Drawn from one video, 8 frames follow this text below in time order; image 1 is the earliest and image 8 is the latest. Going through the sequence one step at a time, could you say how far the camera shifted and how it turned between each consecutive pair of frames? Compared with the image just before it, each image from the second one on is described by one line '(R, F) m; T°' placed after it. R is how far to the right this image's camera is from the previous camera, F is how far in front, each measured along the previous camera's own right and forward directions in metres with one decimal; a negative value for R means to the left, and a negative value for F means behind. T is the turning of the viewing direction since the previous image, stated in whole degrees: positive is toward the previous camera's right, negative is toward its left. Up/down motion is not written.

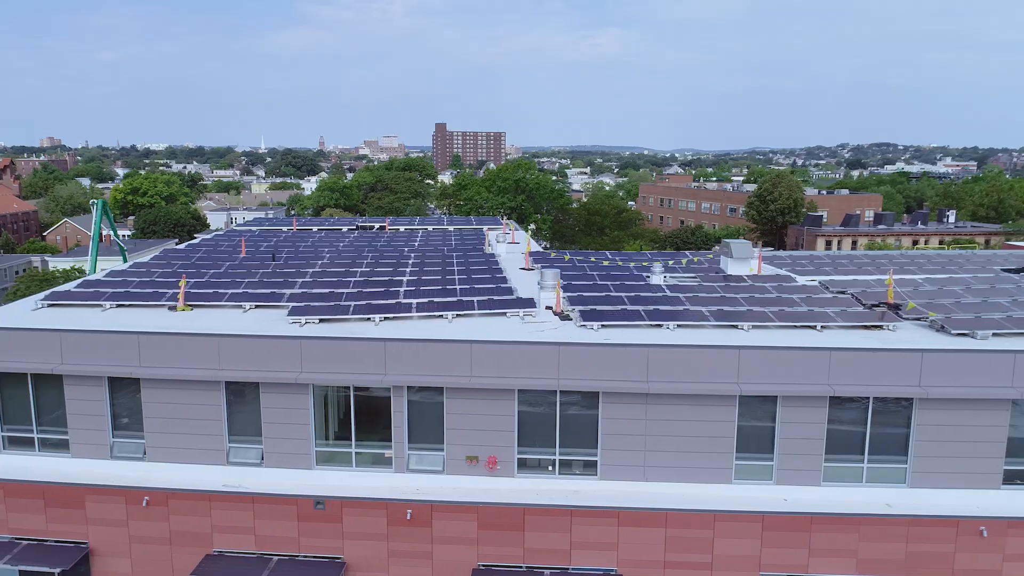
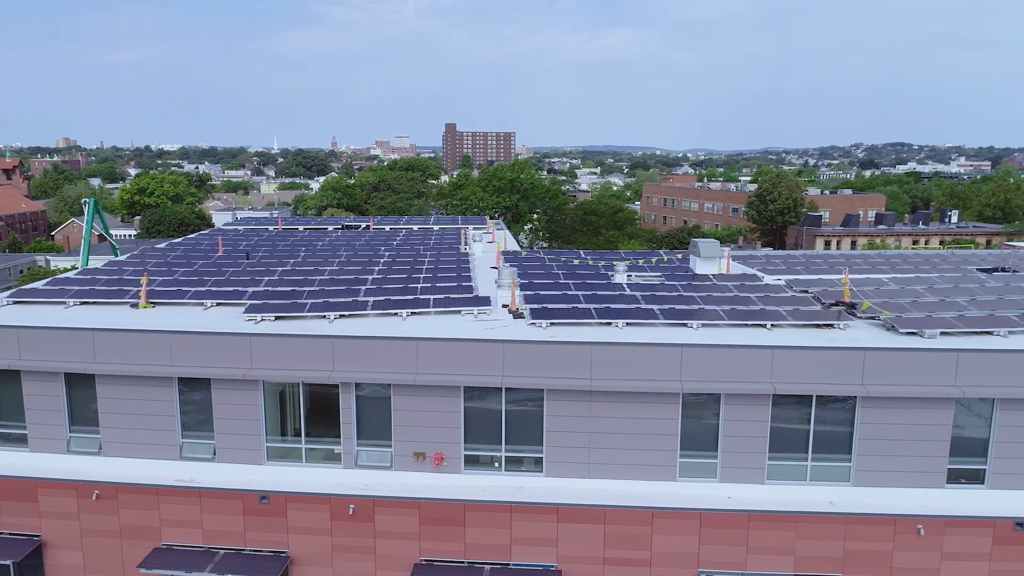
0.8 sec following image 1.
(+1.0, -0.1) m; -1°
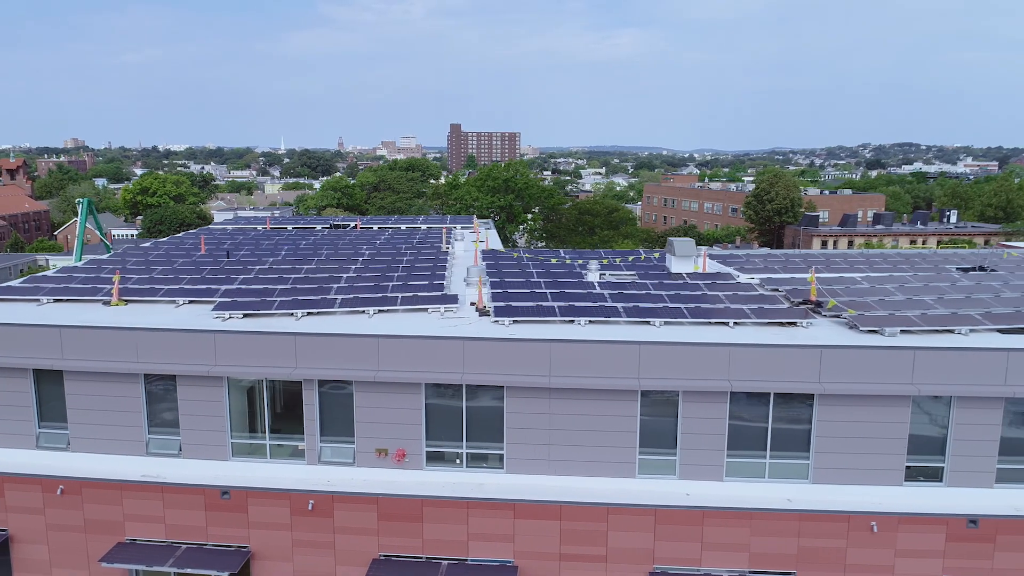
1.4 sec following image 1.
(+0.7, -0.1) m; 0°
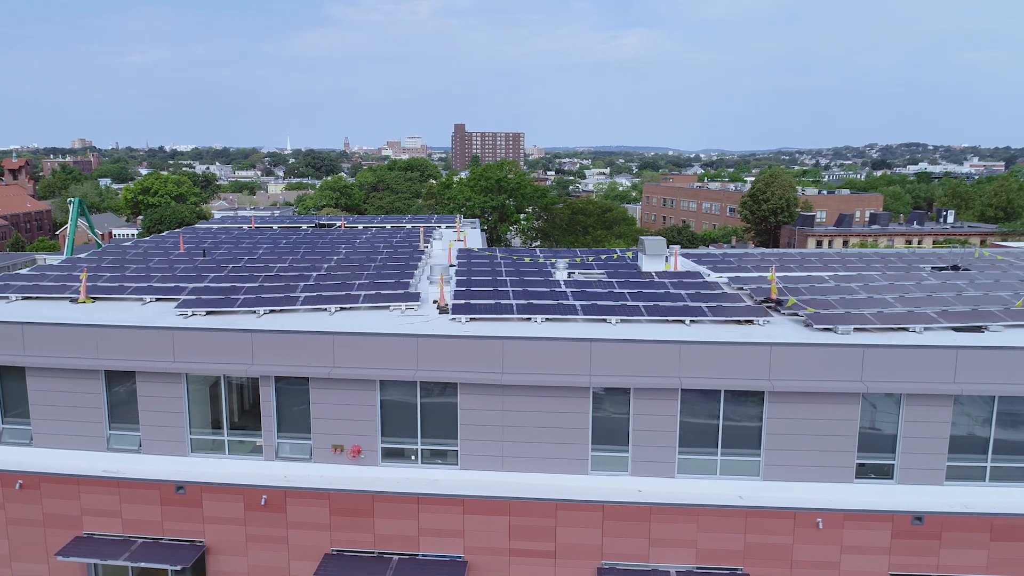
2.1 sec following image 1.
(+0.8, -0.1) m; 0°
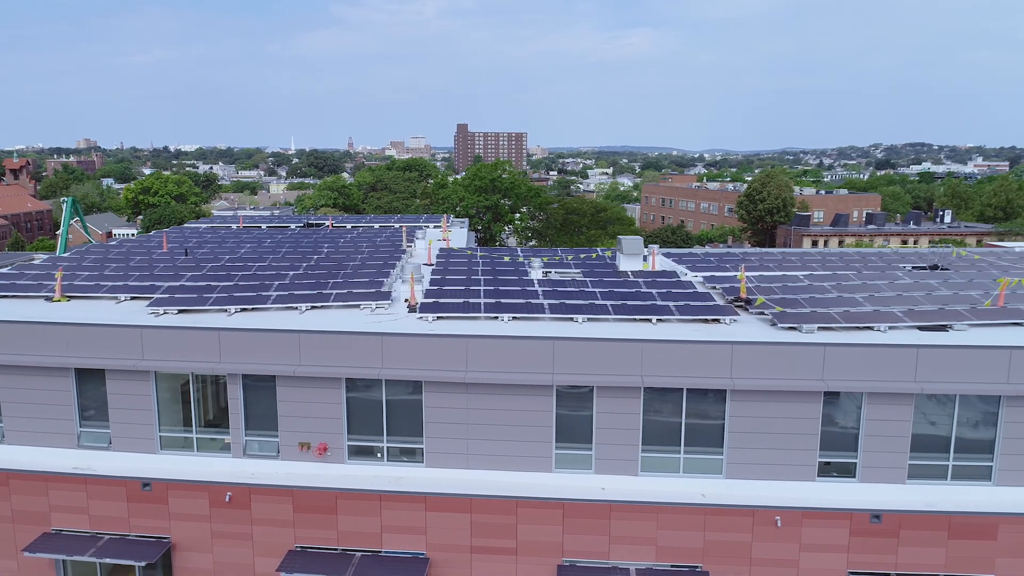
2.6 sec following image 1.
(+0.6, -0.1) m; 0°
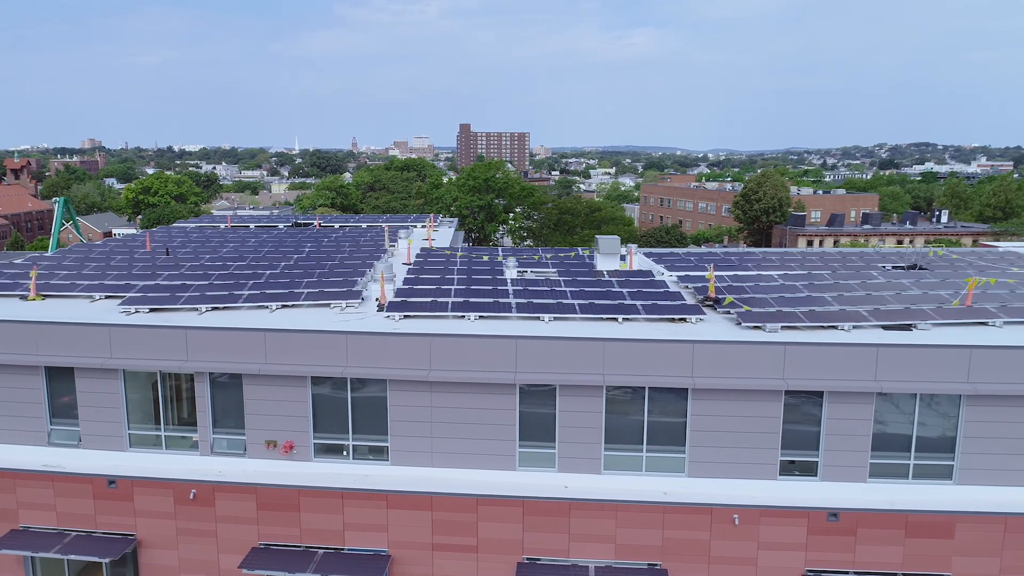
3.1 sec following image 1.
(+0.6, -0.1) m; 0°
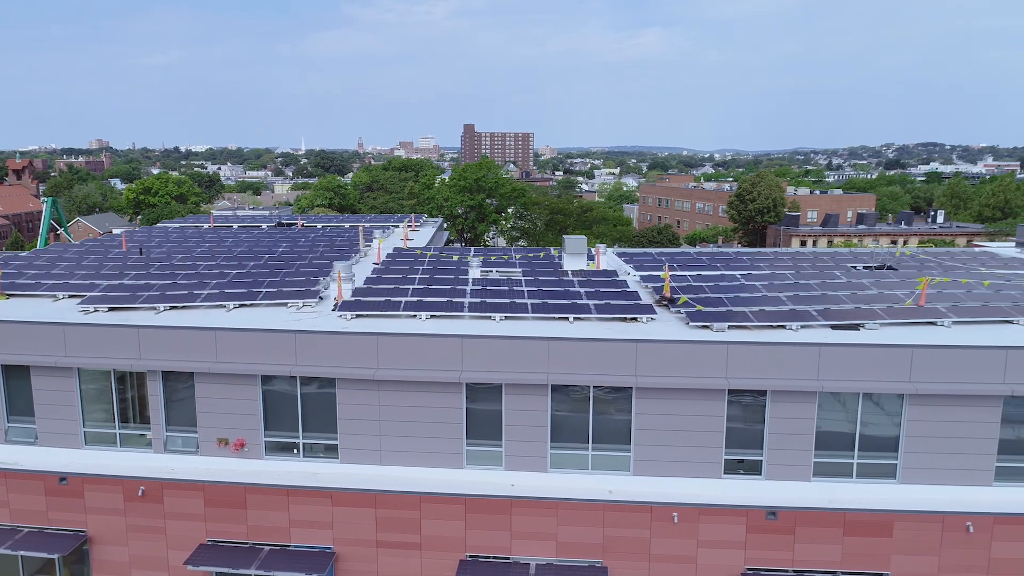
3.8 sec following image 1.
(+0.9, -0.1) m; 0°
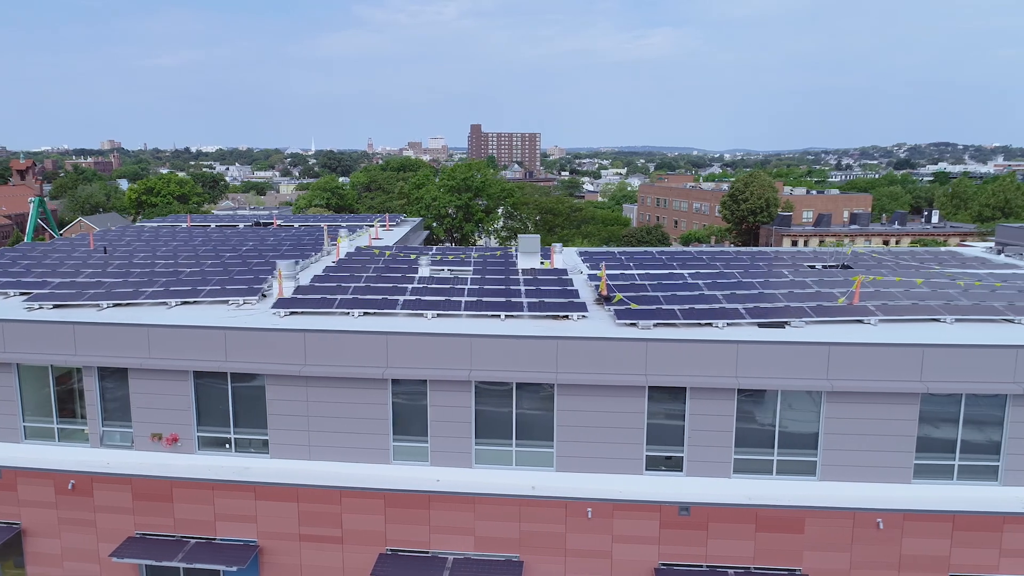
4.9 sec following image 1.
(+1.3, -0.1) m; -1°
